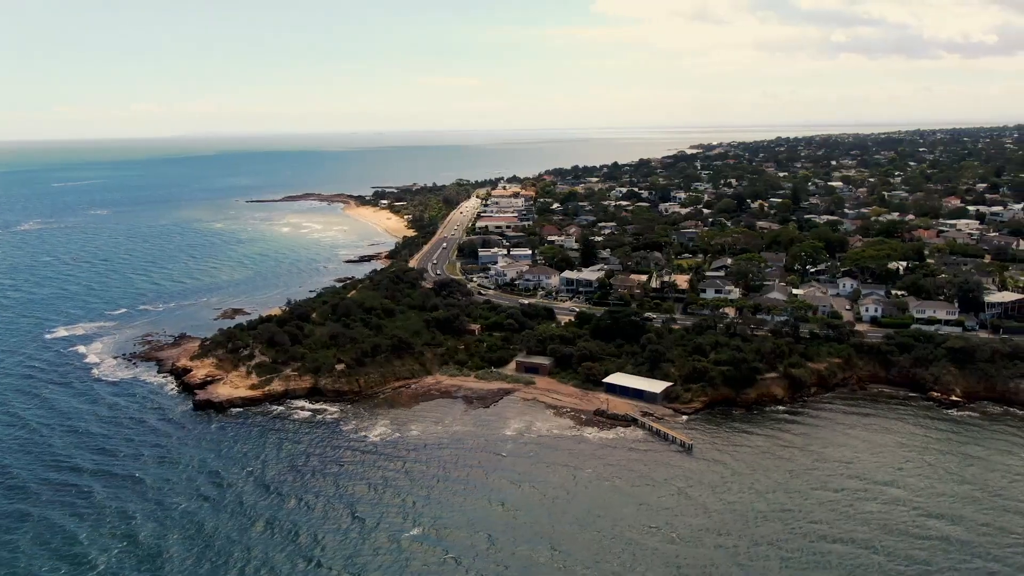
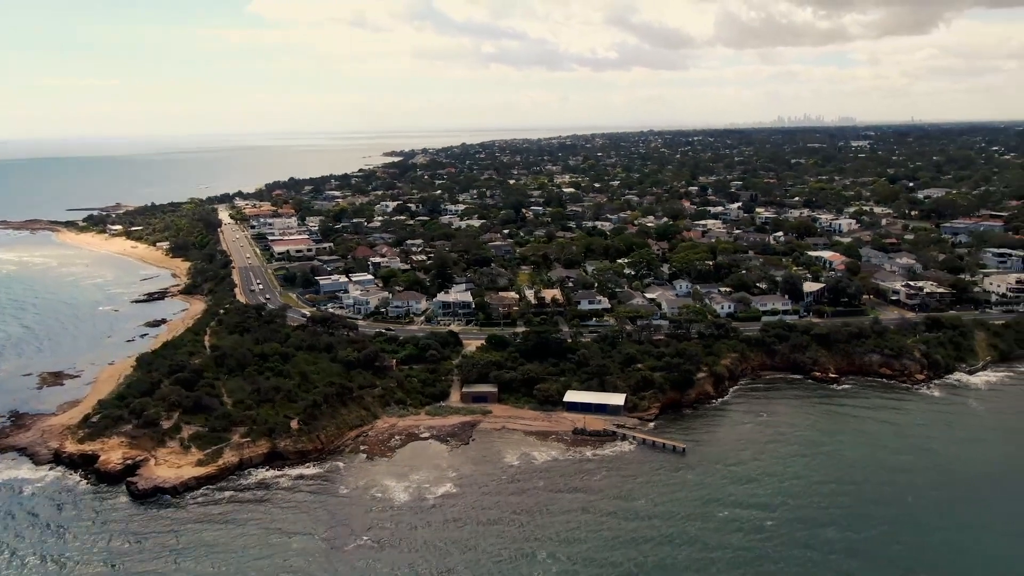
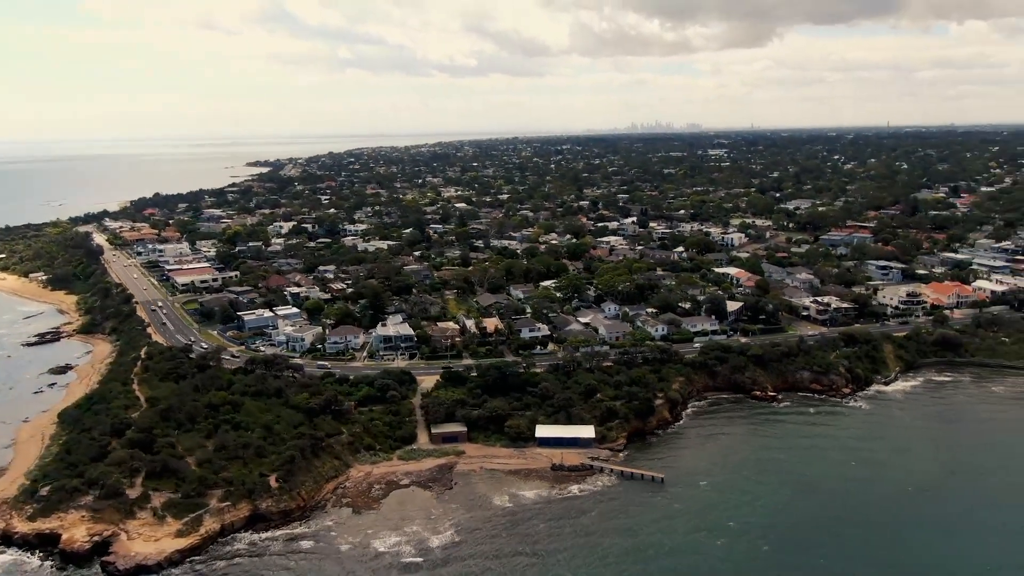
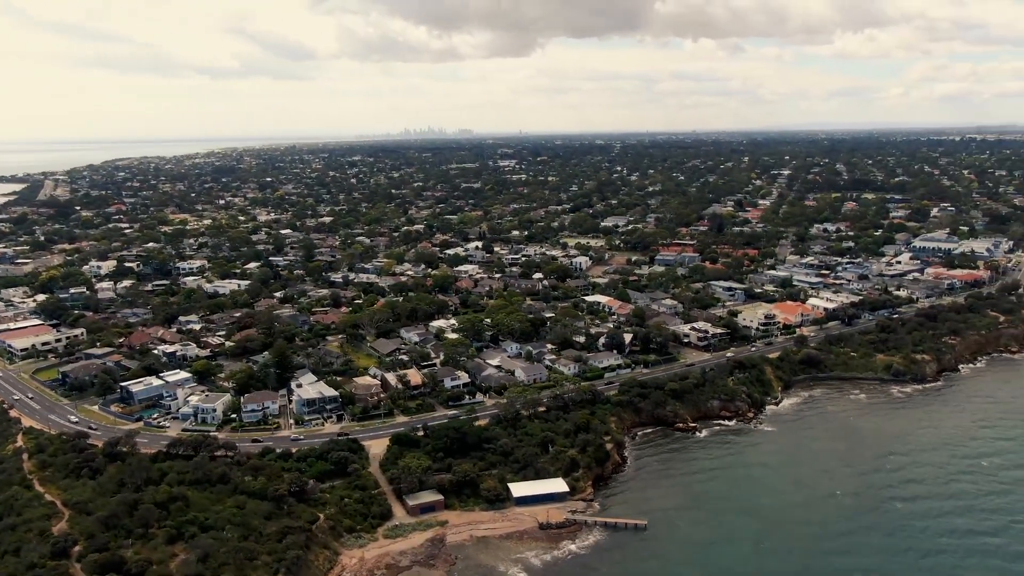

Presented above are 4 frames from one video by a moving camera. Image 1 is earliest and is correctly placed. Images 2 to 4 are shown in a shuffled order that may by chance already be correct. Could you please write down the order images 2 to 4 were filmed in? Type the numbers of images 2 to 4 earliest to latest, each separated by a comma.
2, 3, 4
